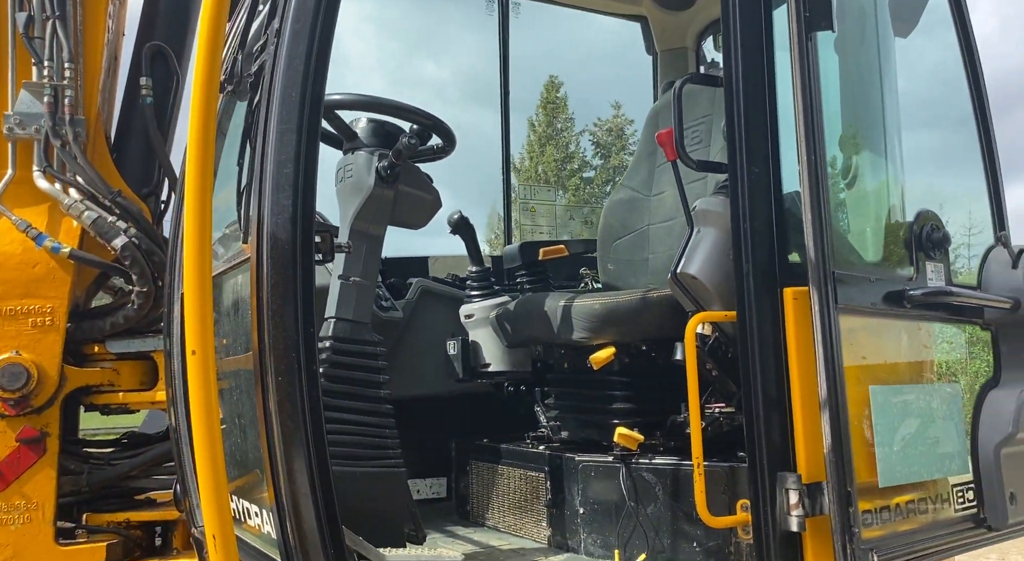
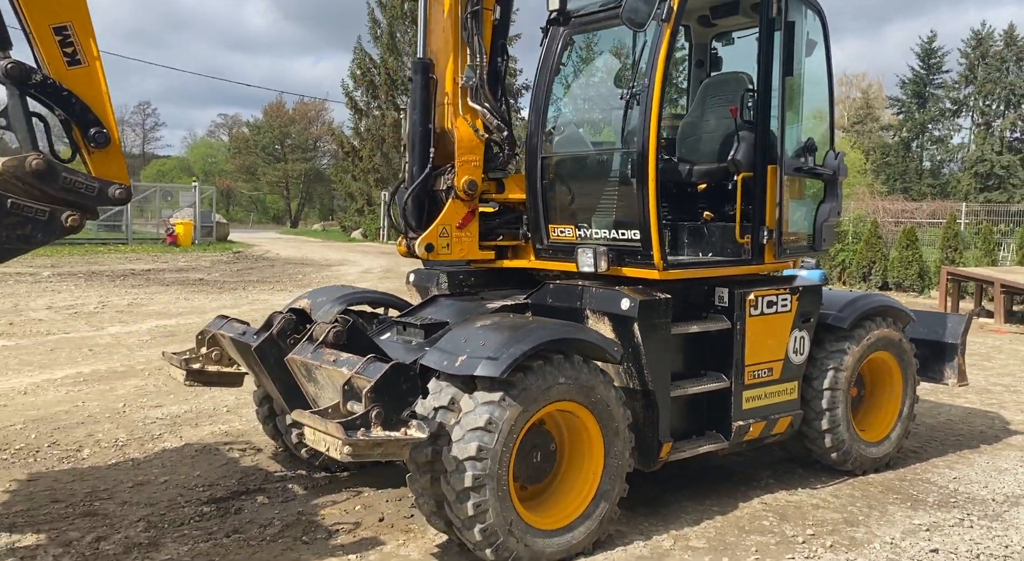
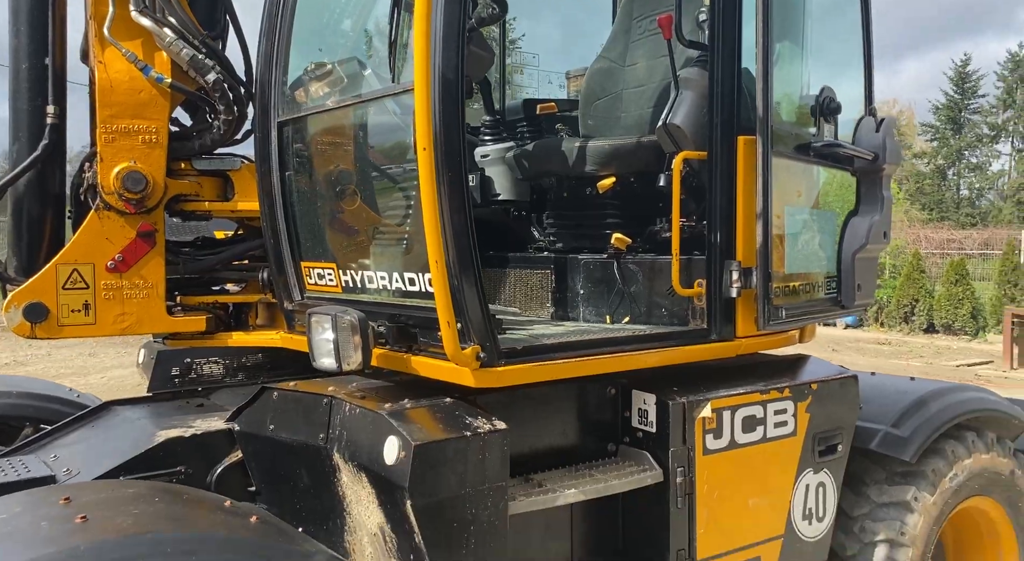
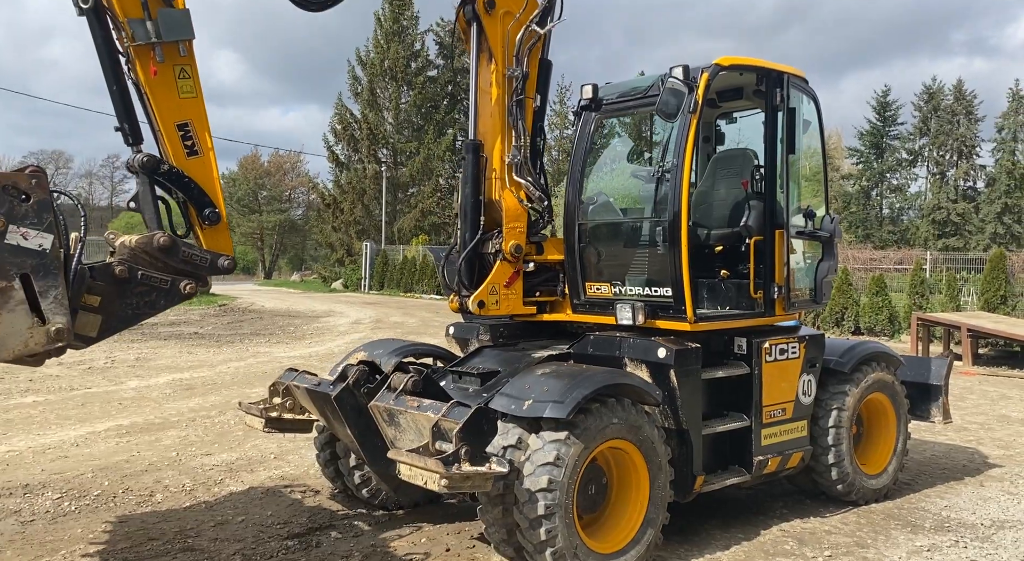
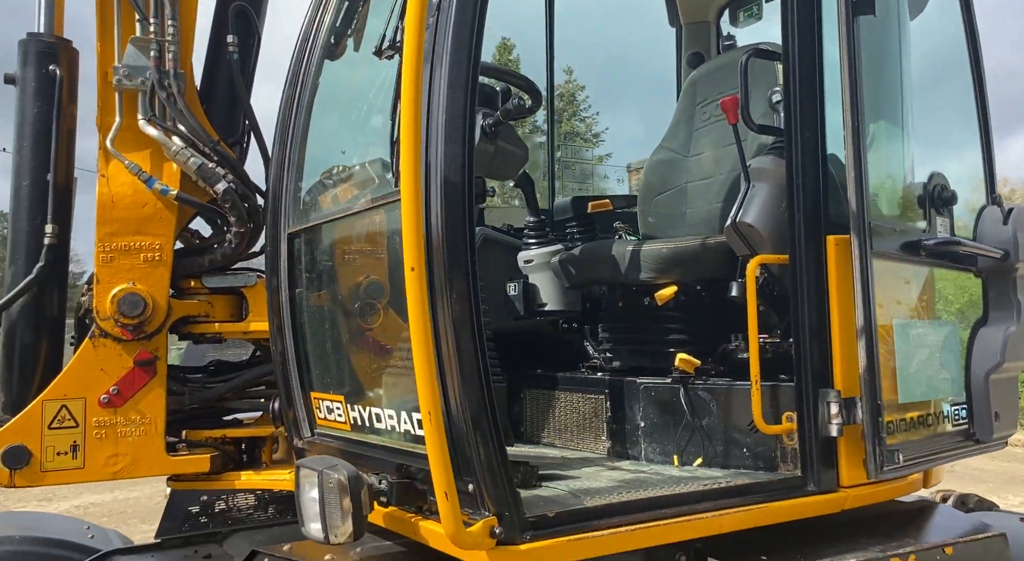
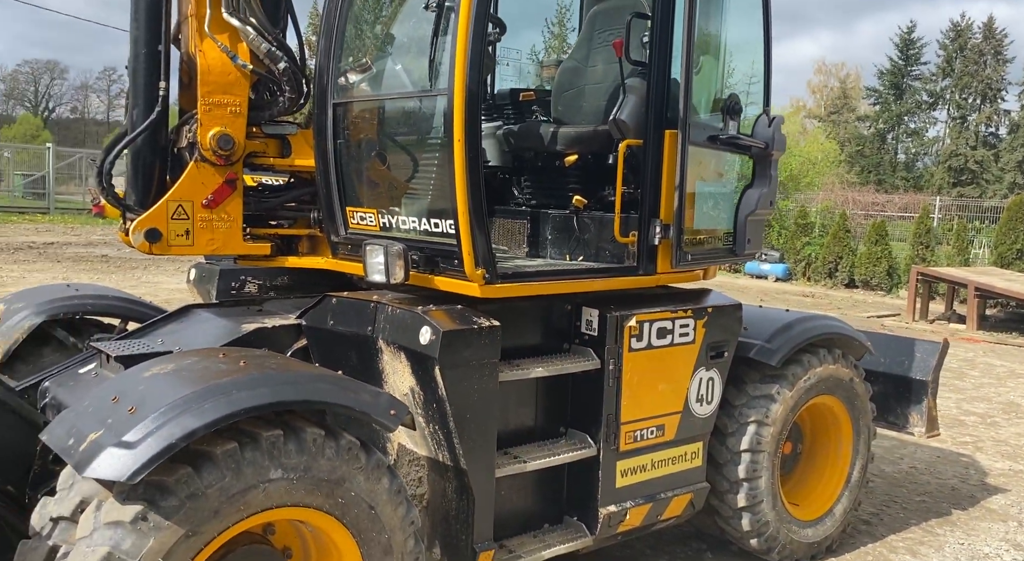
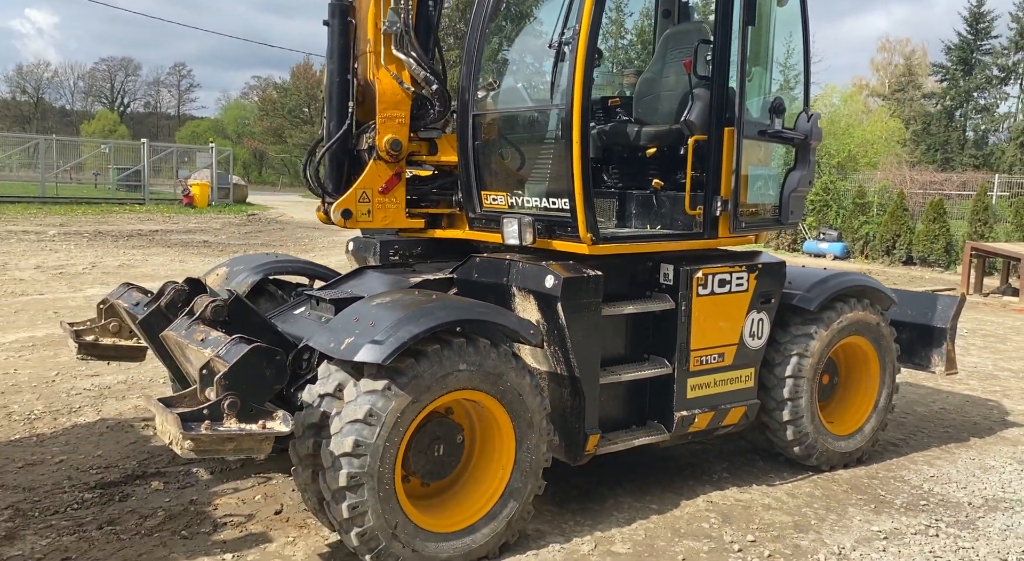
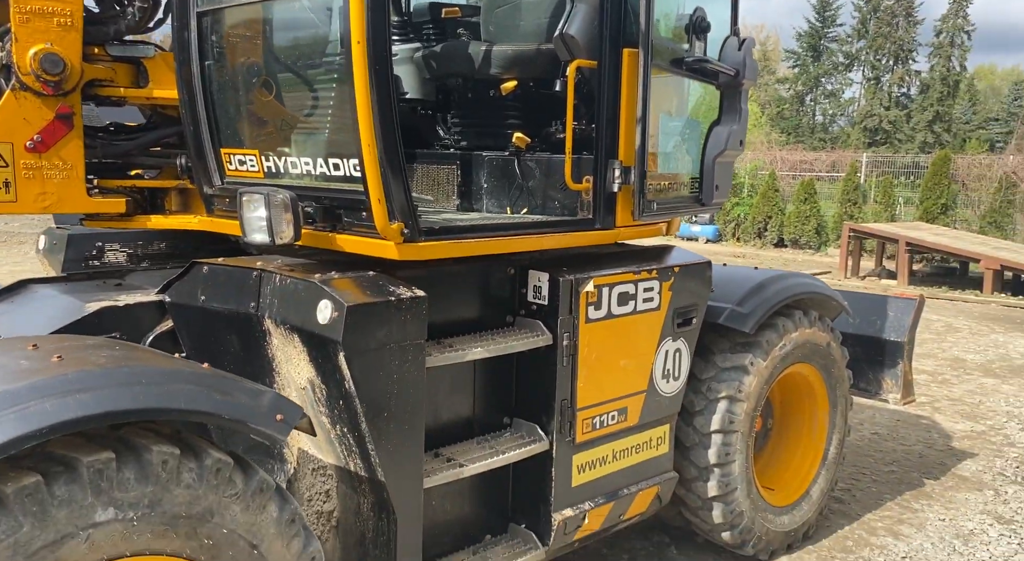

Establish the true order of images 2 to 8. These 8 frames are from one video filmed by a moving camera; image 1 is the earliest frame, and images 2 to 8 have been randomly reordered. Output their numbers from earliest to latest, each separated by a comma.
5, 3, 8, 6, 7, 2, 4
